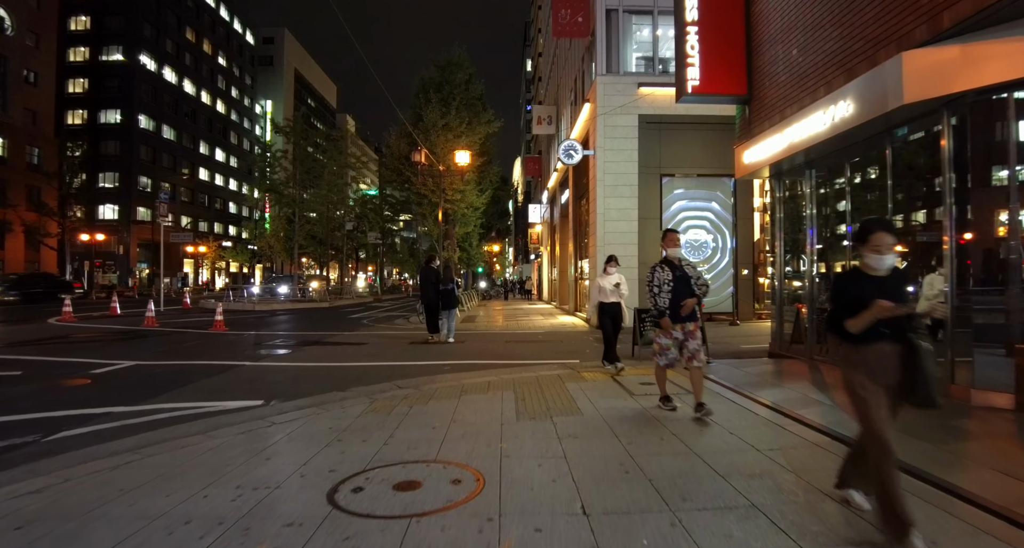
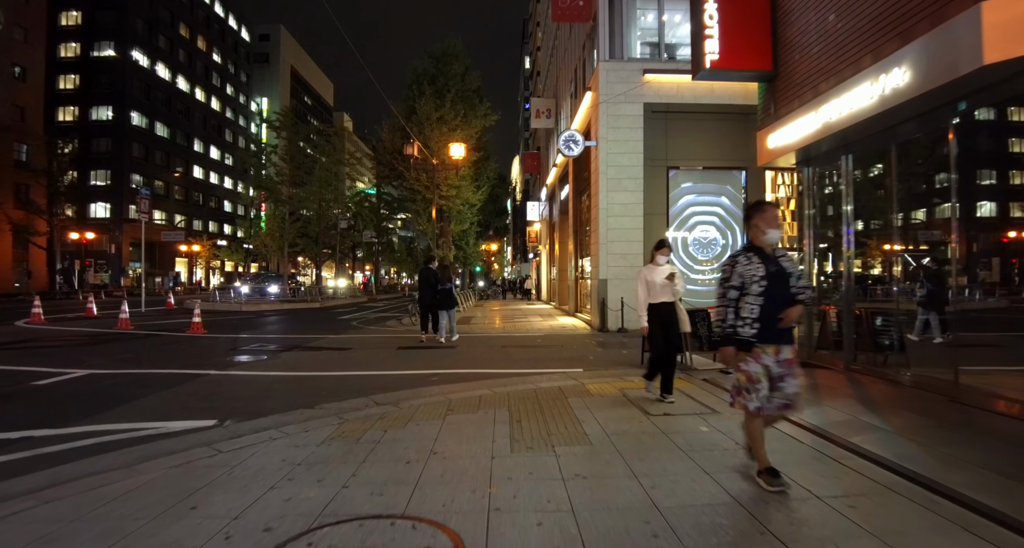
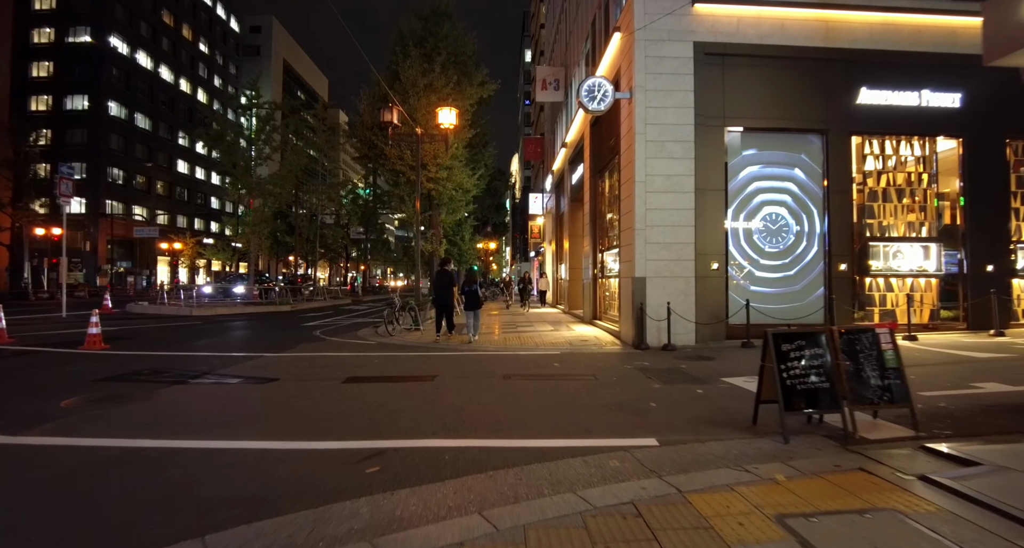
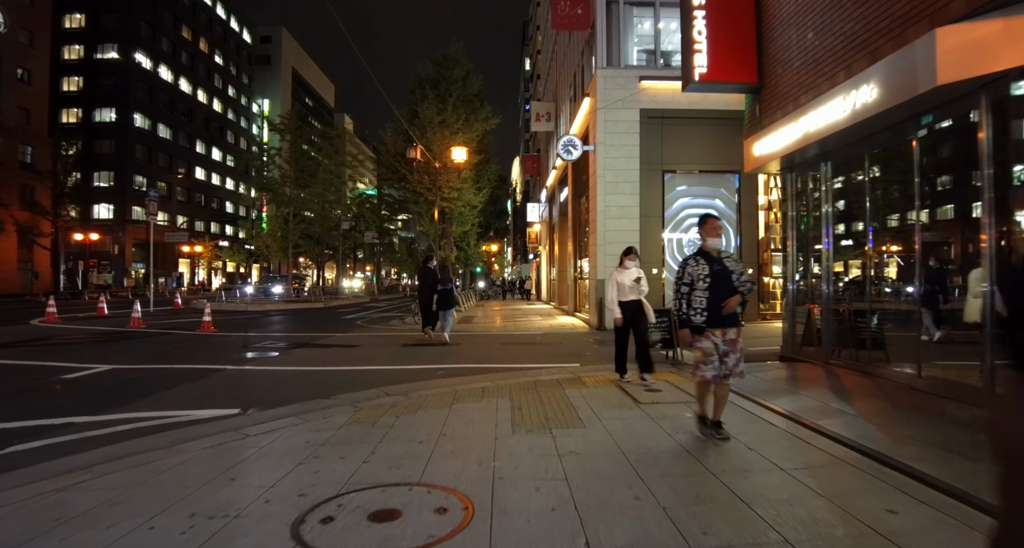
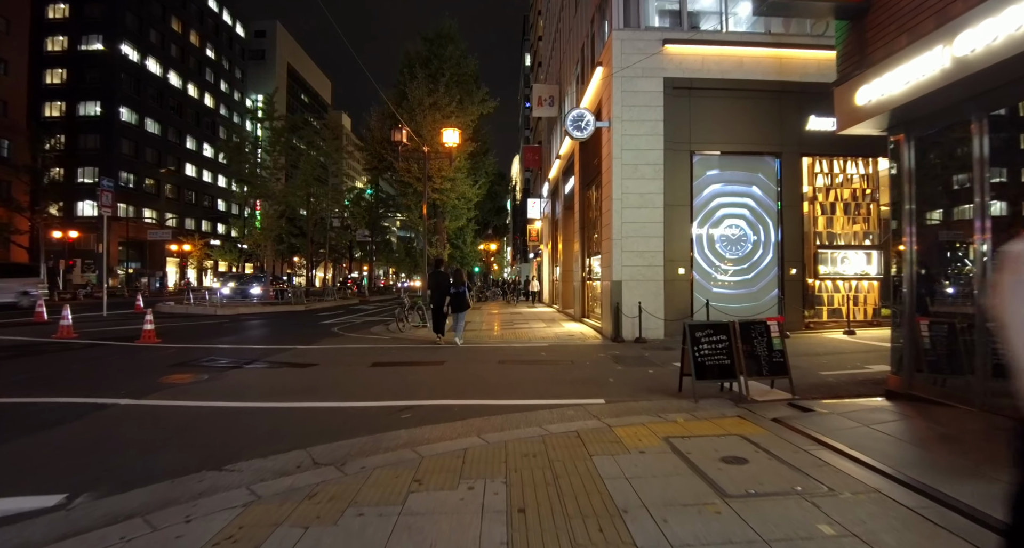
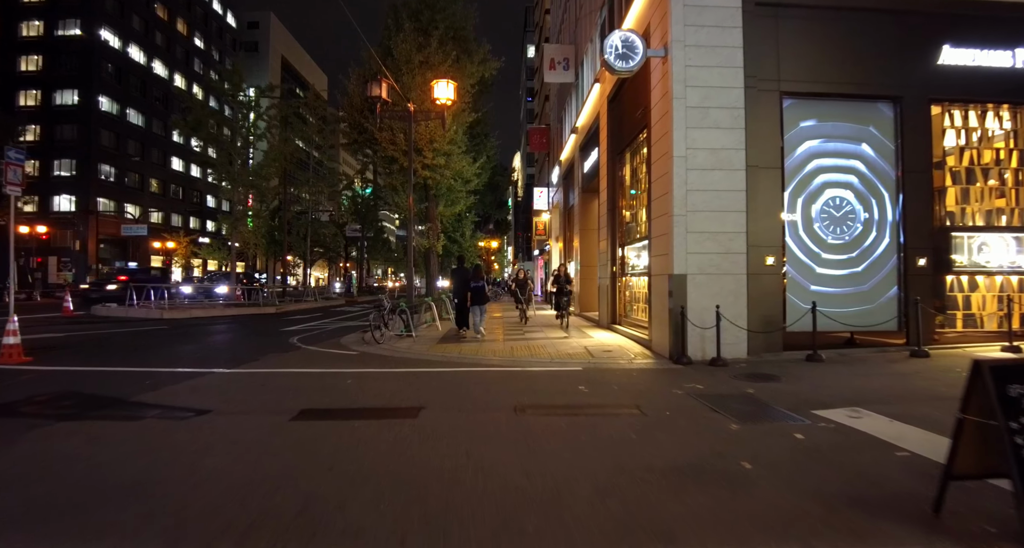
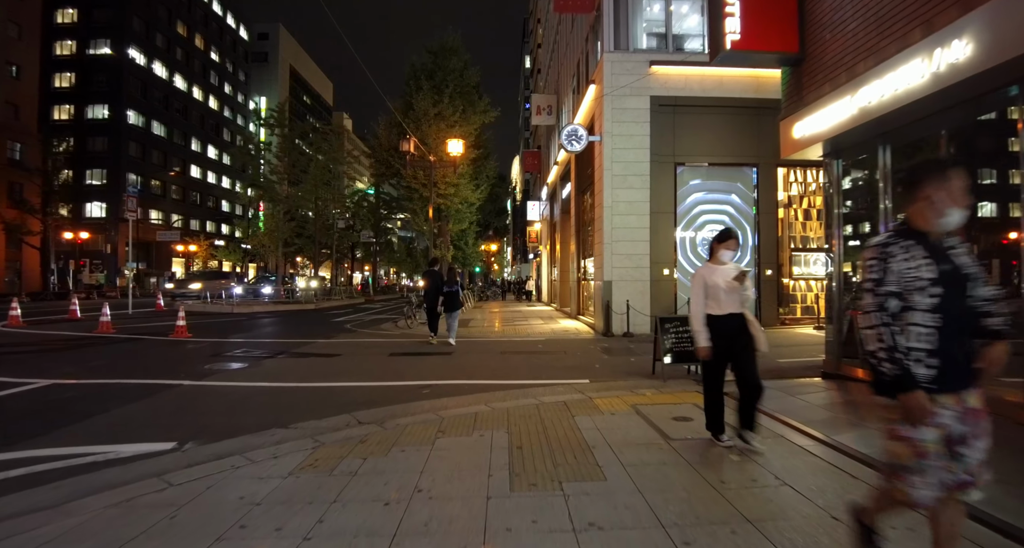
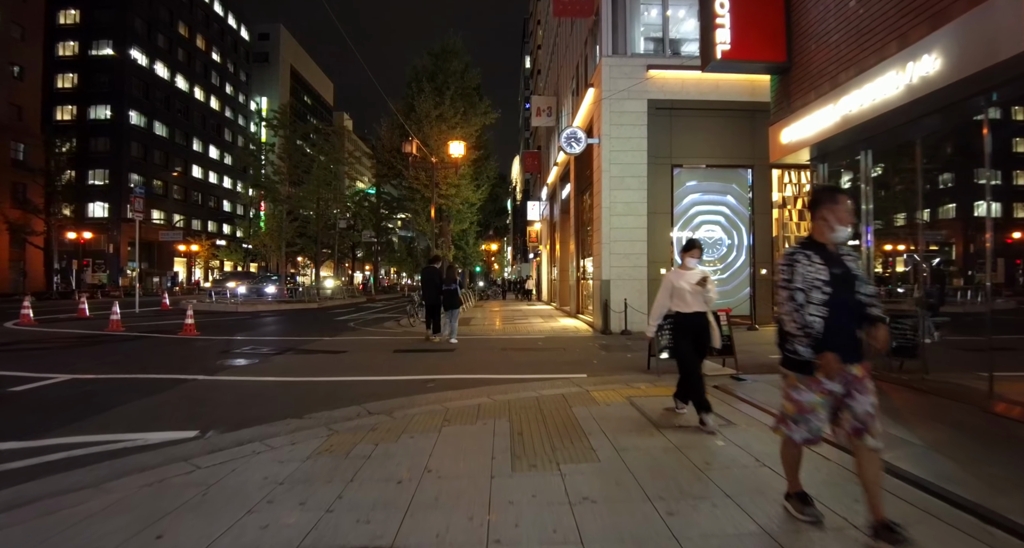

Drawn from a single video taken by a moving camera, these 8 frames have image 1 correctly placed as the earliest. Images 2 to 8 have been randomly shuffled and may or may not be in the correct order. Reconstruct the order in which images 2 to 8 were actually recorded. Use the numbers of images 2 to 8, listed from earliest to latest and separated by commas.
4, 2, 8, 7, 5, 3, 6
